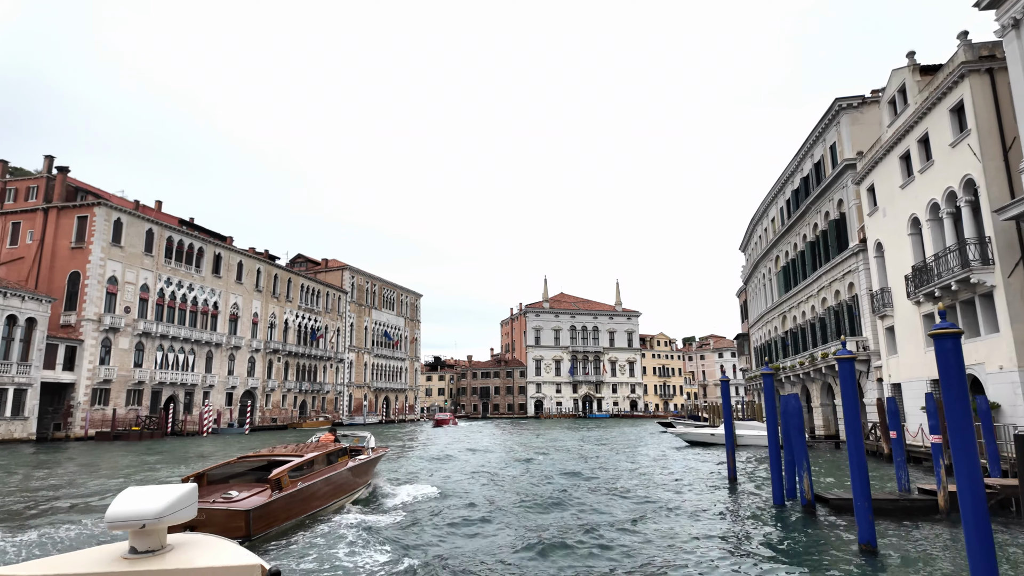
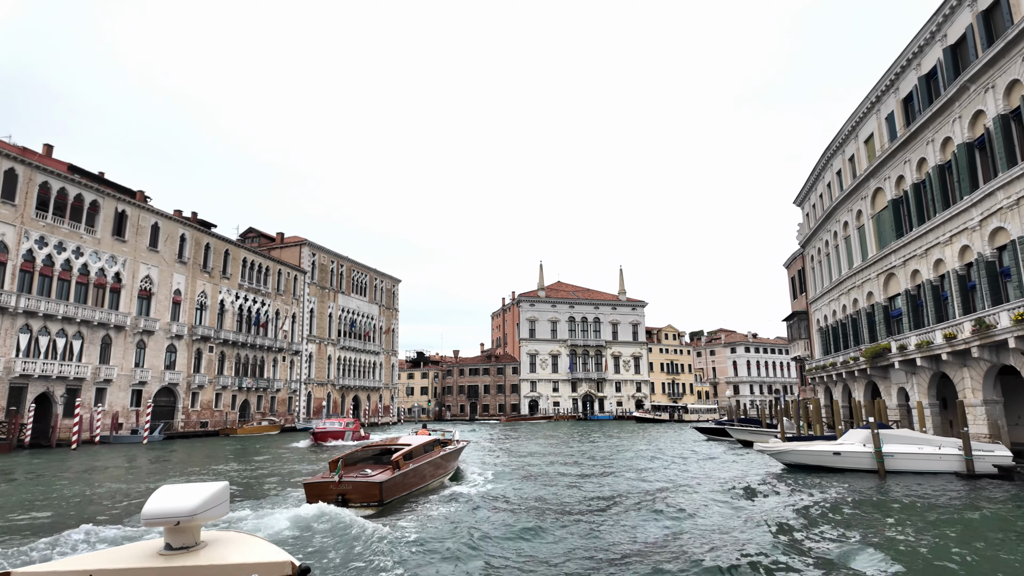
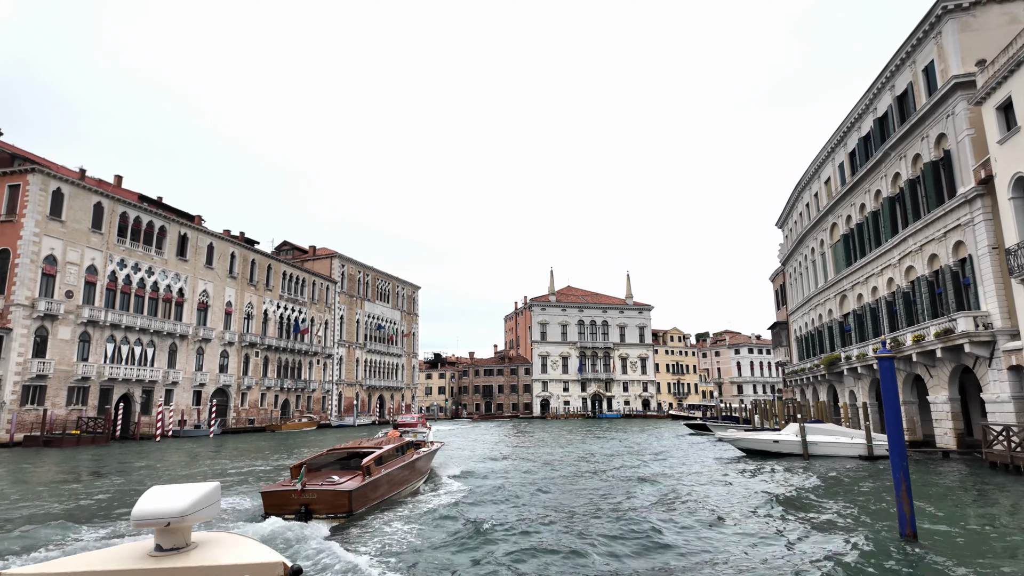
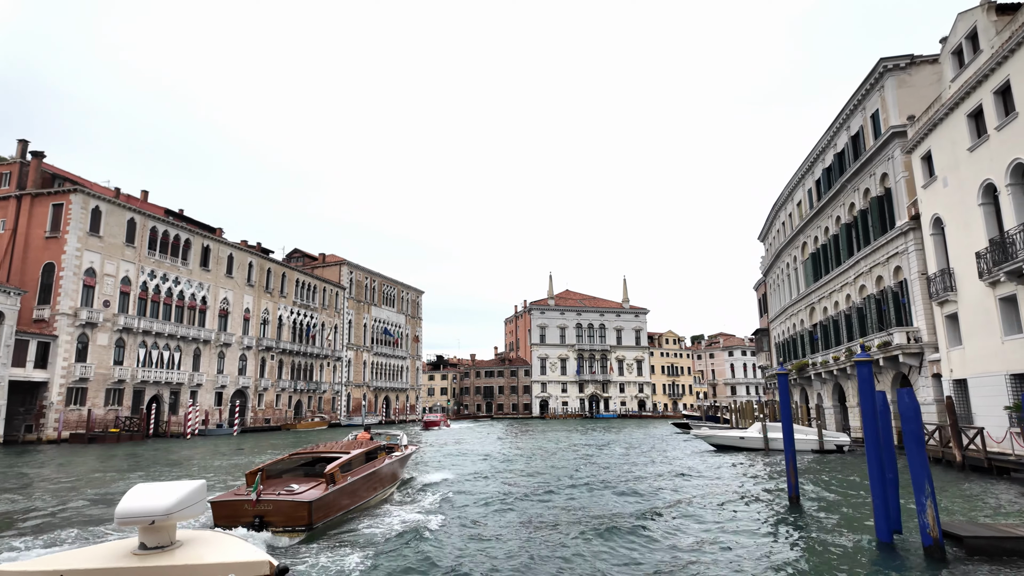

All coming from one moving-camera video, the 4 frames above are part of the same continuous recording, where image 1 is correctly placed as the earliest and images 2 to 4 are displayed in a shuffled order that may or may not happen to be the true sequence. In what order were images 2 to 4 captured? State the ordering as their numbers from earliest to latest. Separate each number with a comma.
4, 3, 2
